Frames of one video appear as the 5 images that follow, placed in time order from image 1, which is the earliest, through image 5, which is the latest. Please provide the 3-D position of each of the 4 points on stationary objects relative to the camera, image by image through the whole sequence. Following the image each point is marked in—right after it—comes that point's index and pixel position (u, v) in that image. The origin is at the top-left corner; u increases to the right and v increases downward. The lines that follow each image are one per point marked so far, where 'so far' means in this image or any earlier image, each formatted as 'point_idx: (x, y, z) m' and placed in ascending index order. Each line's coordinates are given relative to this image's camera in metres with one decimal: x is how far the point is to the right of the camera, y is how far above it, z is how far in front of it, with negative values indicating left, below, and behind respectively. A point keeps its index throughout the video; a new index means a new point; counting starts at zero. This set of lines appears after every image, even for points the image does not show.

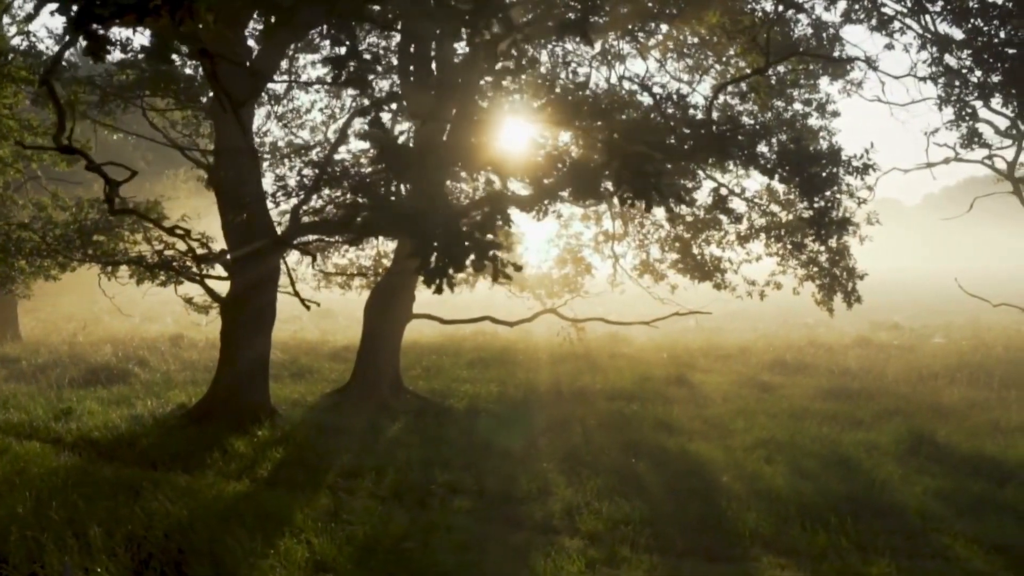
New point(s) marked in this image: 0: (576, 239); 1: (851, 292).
0: (+1.3, +1.0, +18.4) m
1: (+5.1, -0.1, +13.9) m
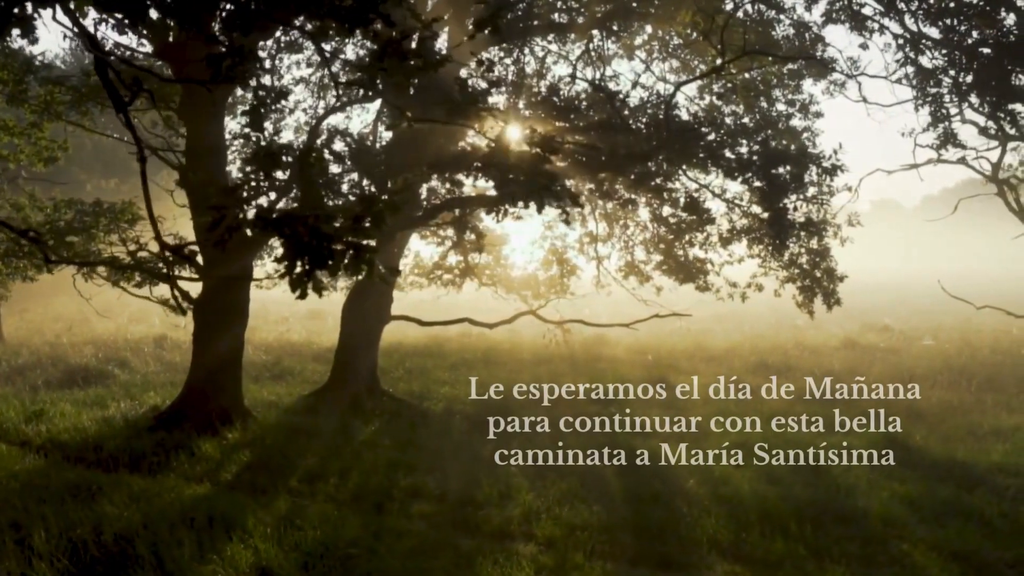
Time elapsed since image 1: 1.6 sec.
0: (+1.0, +1.0, +18.4) m
1: (+4.8, -0.1, +13.7) m
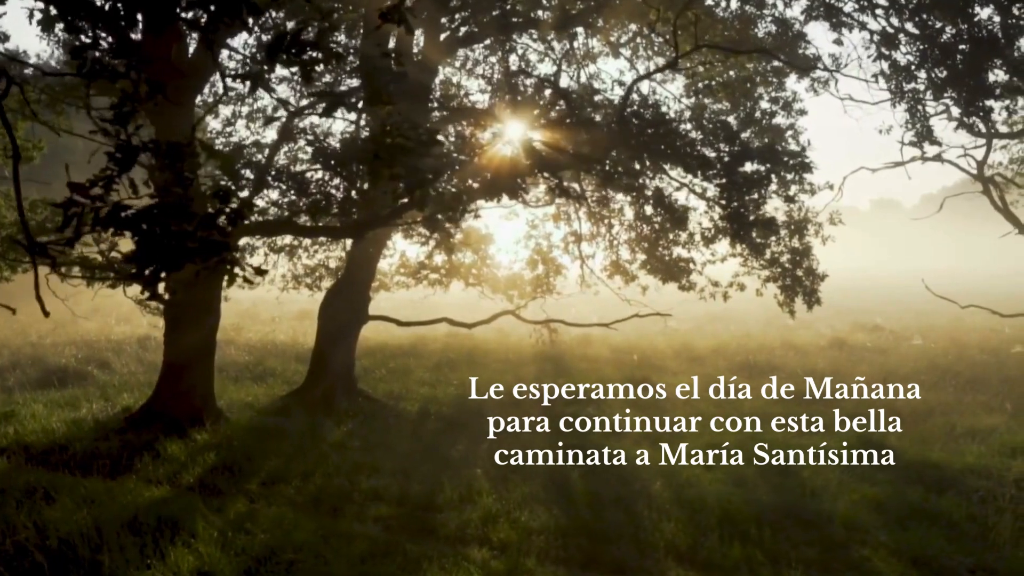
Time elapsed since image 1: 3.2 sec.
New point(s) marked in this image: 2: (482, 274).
0: (+0.7, +1.0, +18.2) m
1: (+4.5, -0.1, +13.6) m
2: (-0.6, +0.3, +18.5) m
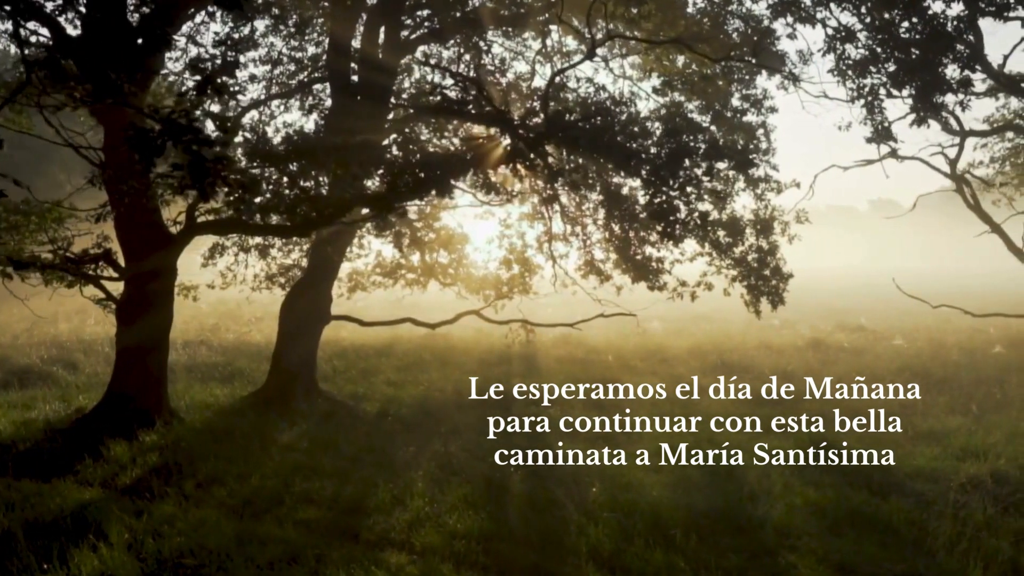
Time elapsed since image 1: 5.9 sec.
0: (+0.1, +1.0, +18.1) m
1: (+3.9, -0.1, +13.4) m
2: (-1.1, +0.3, +18.4) m
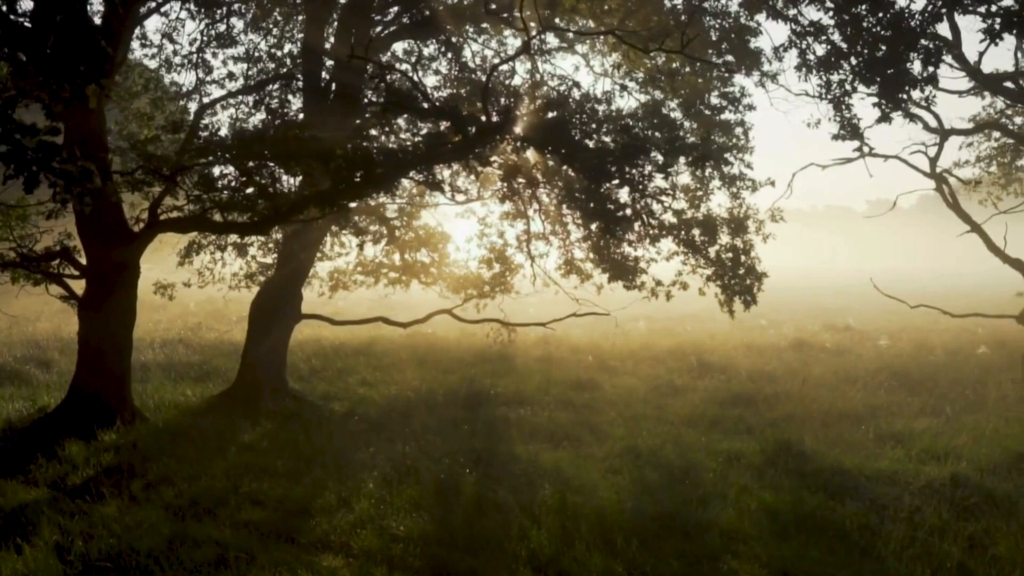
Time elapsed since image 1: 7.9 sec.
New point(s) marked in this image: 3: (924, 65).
0: (-0.2, +1.0, +17.9) m
1: (+3.5, -0.1, +13.2) m
2: (-1.5, +0.3, +18.2) m
3: (+4.4, +2.3, +9.6) m
